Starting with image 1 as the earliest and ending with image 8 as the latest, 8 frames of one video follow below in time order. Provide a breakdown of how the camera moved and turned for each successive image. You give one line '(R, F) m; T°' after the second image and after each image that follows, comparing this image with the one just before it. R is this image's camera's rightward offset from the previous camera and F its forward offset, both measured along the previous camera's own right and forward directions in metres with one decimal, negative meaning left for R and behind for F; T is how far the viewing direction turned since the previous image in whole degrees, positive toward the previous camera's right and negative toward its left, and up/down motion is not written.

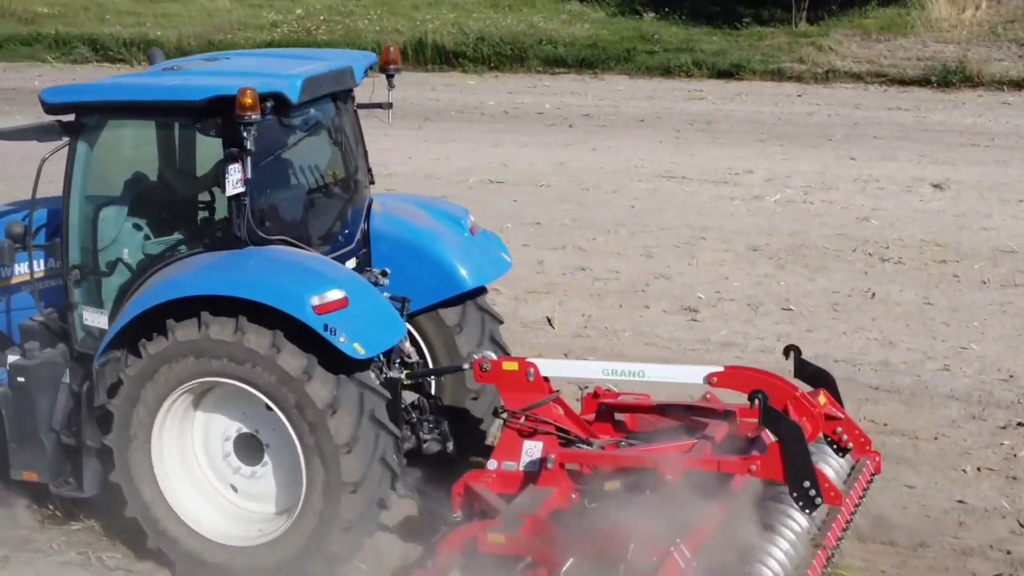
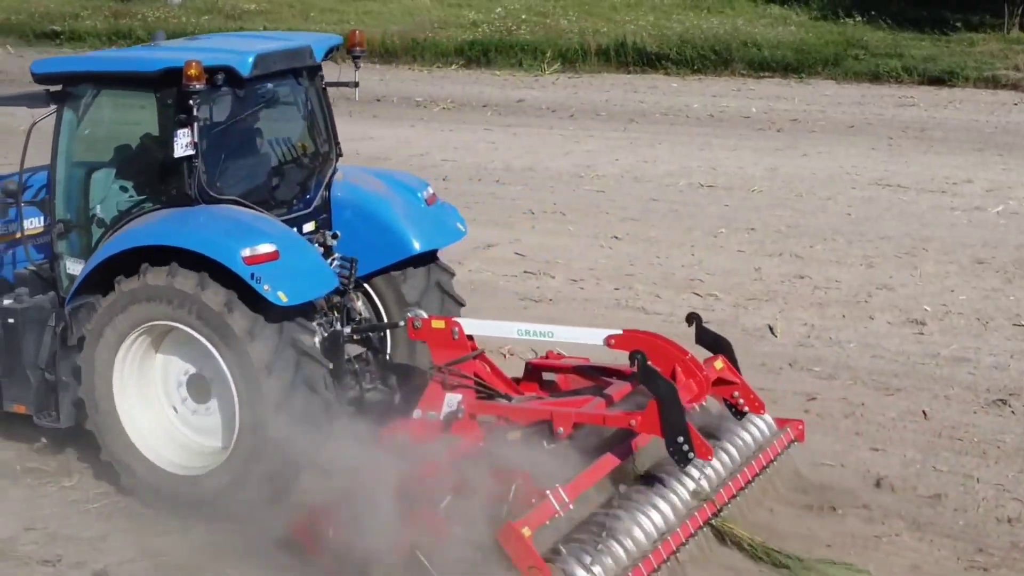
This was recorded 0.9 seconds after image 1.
(-0.2, +0.1) m; -6°
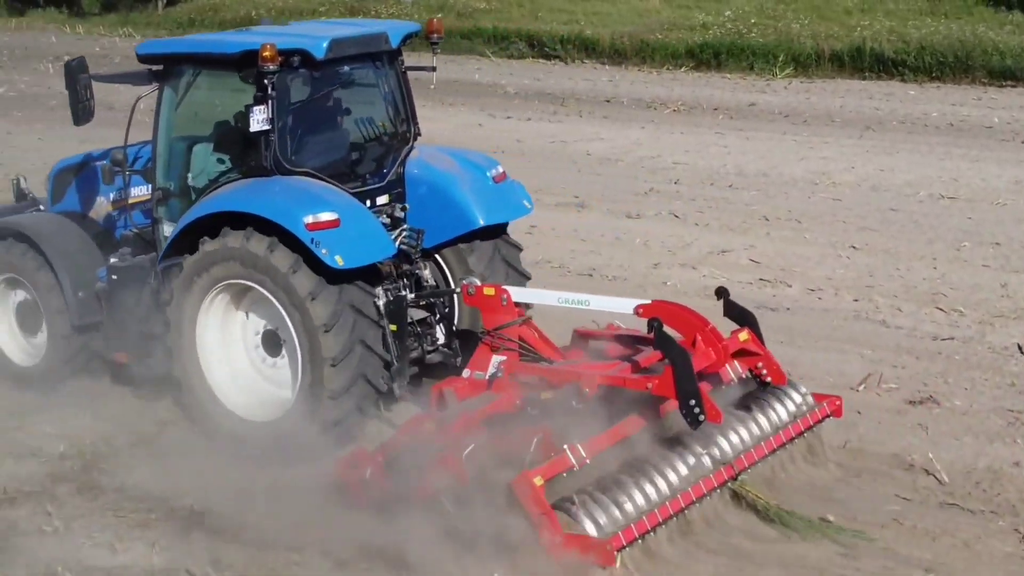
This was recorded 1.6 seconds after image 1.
(-0.1, 0.0) m; -7°
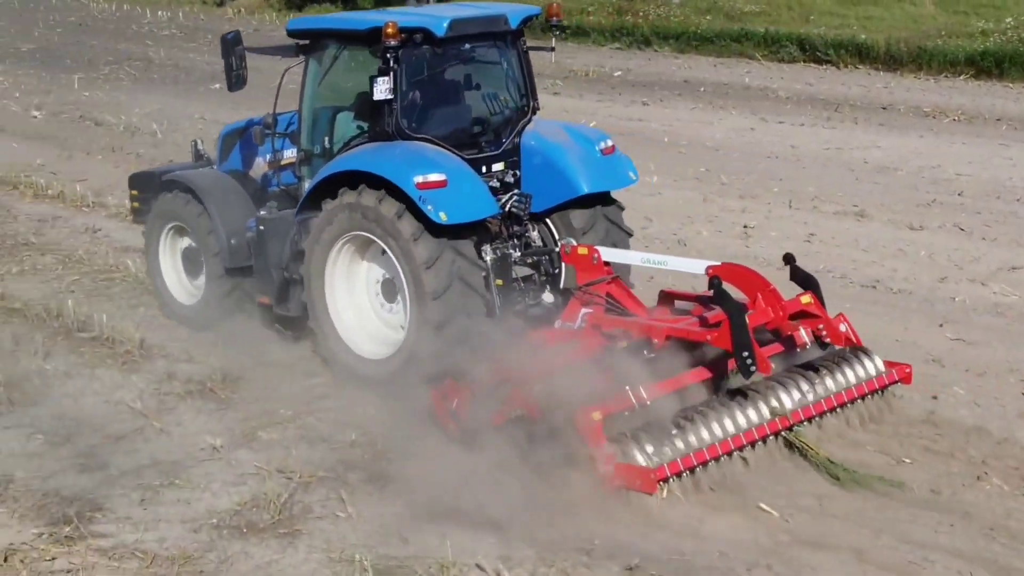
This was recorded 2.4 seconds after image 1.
(-0.1, 0.0) m; -9°
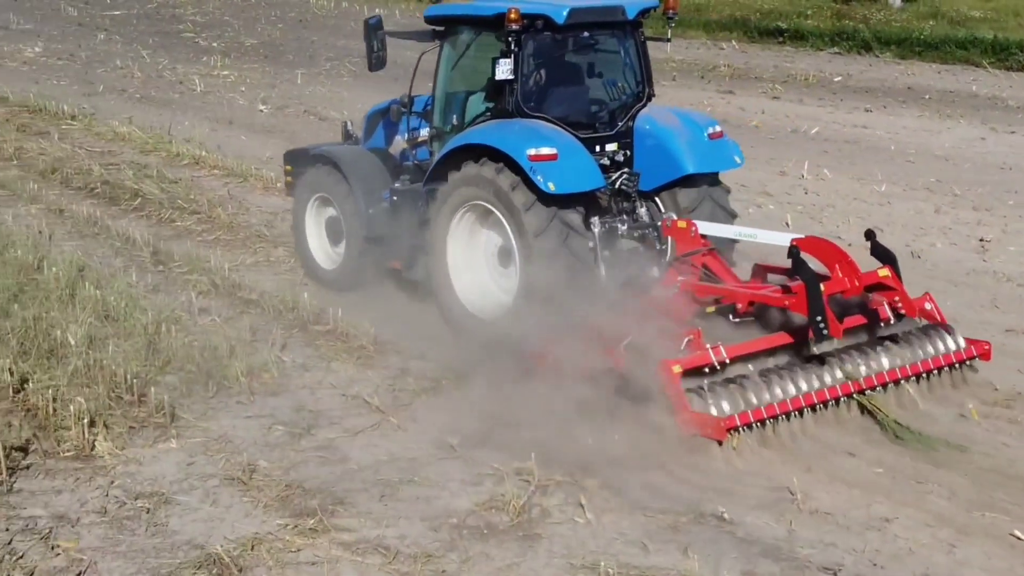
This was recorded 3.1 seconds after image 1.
(-0.1, 0.0) m; -7°
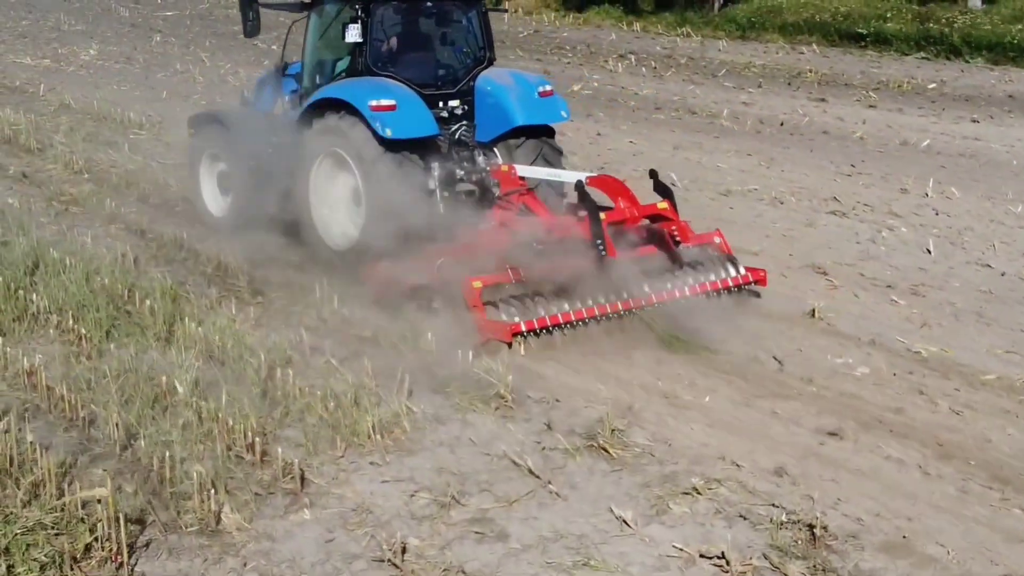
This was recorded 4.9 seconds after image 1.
(-0.4, +0.5) m; -1°
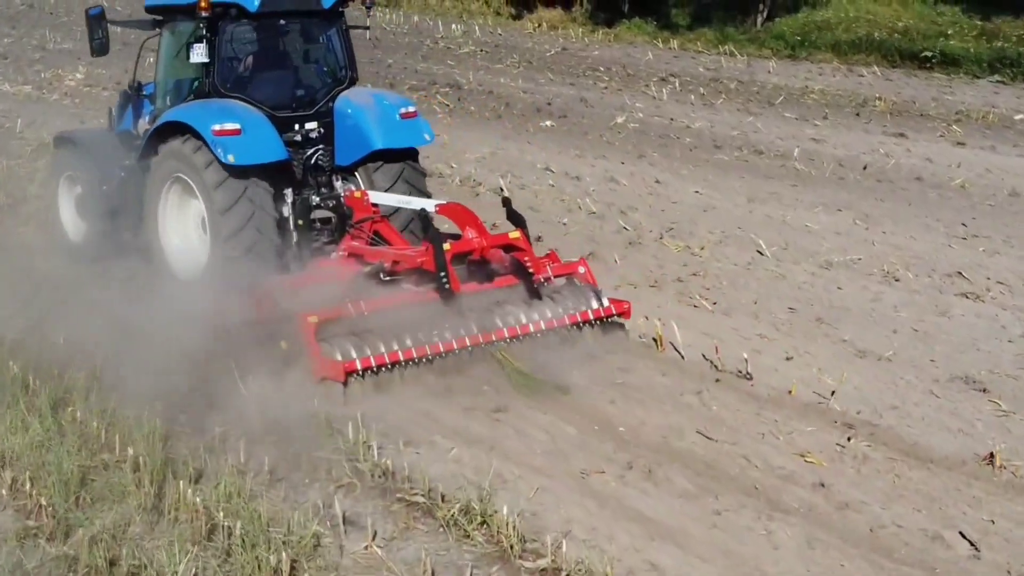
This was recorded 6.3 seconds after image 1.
(-0.3, +1.3) m; 0°
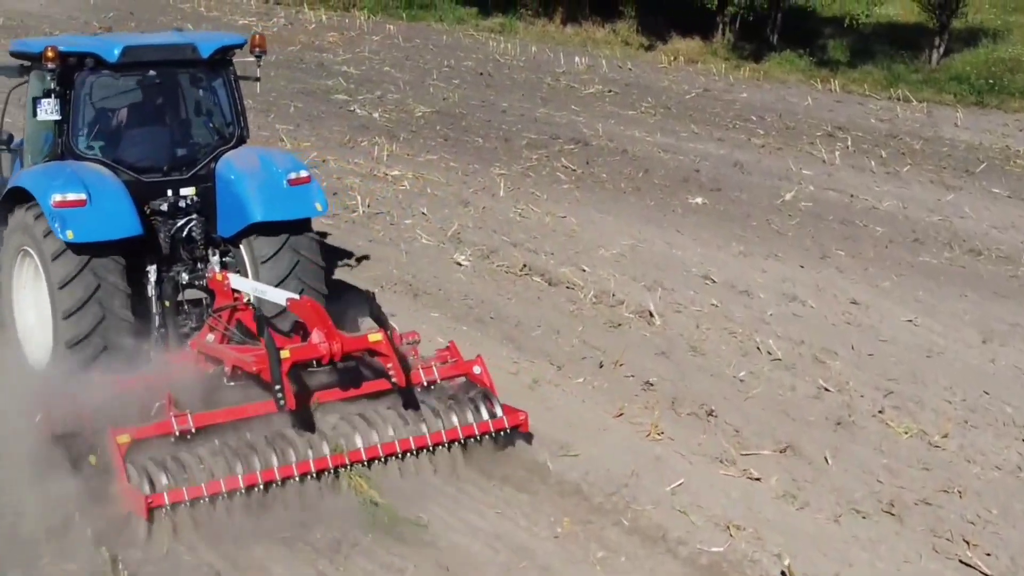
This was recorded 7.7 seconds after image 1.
(-0.2, +2.0) m; -4°
